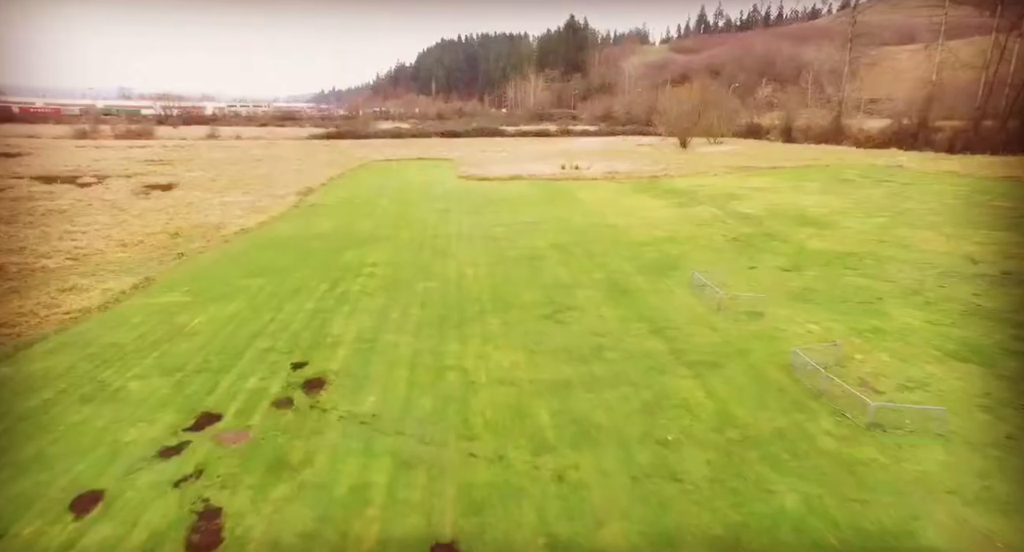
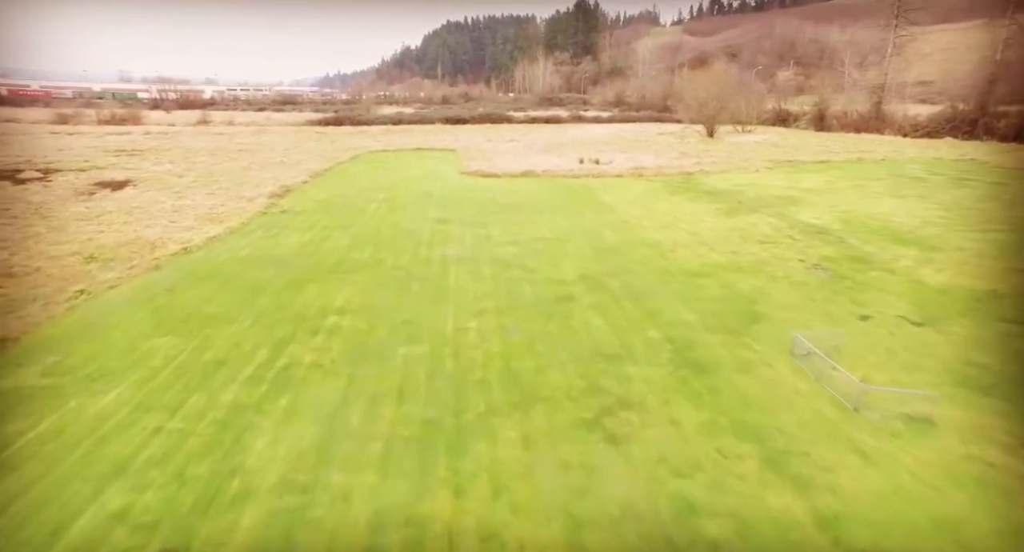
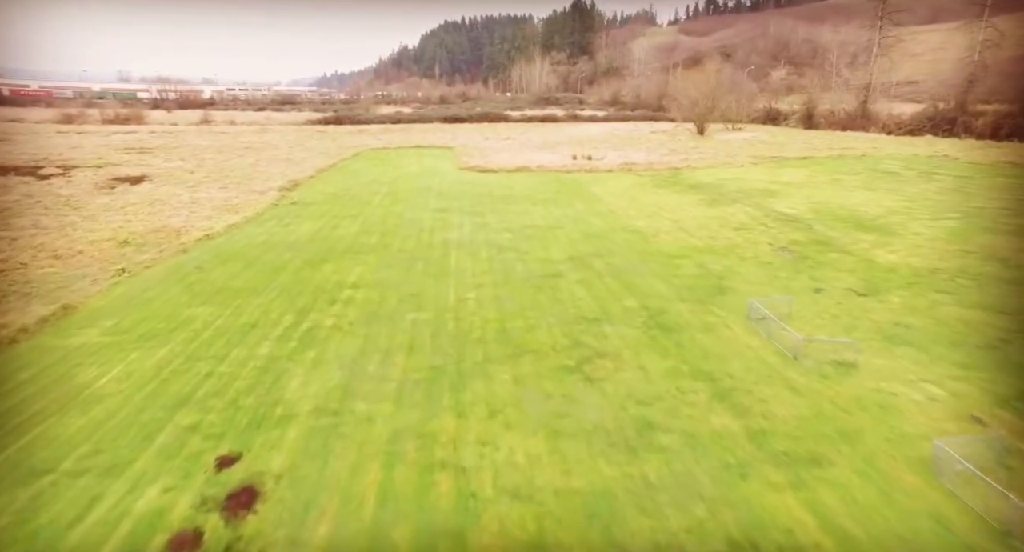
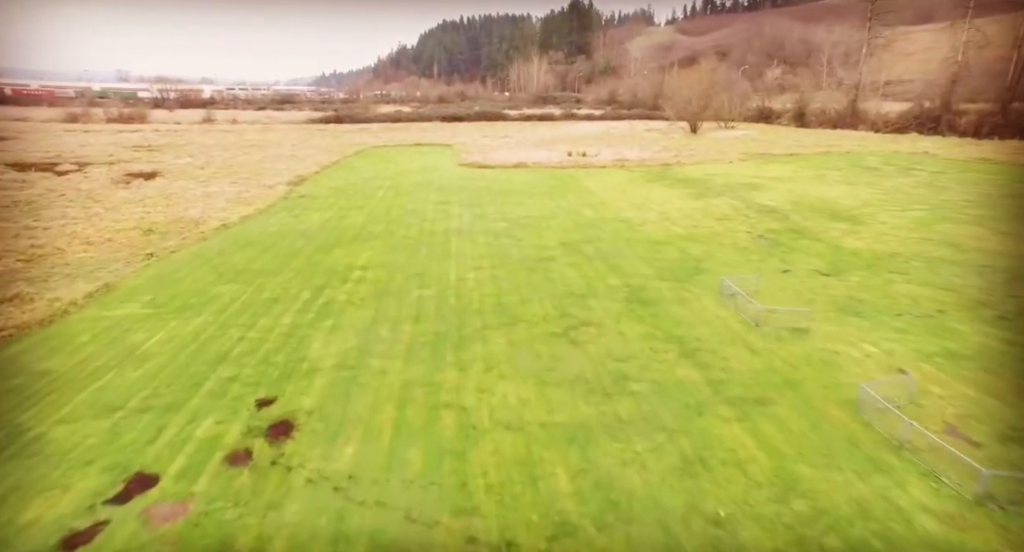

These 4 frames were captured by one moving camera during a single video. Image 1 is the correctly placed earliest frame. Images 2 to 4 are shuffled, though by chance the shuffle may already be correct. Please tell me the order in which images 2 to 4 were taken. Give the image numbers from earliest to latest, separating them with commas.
4, 3, 2
